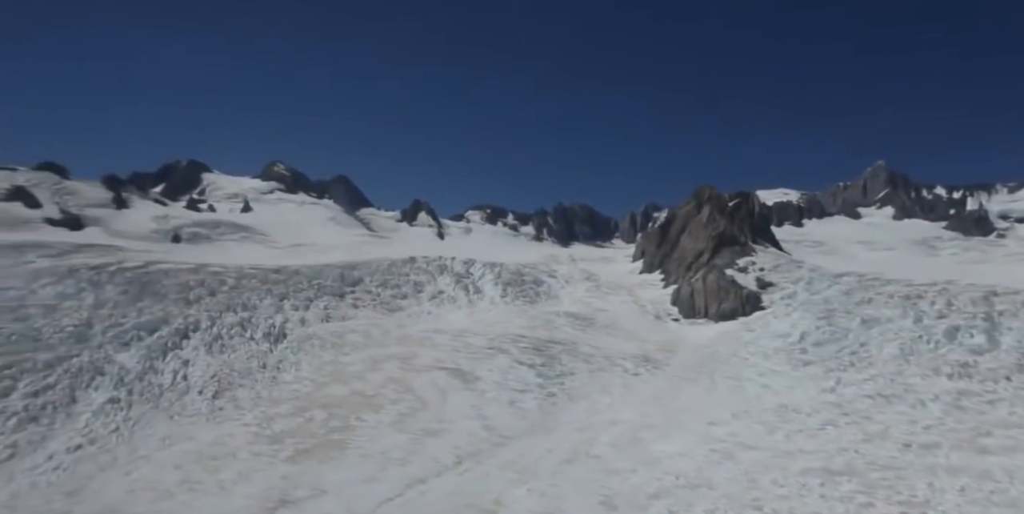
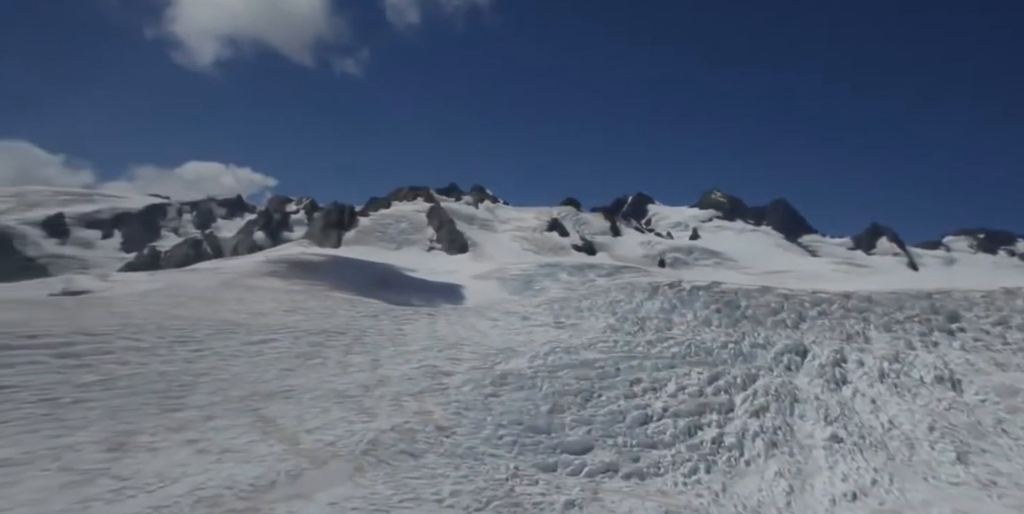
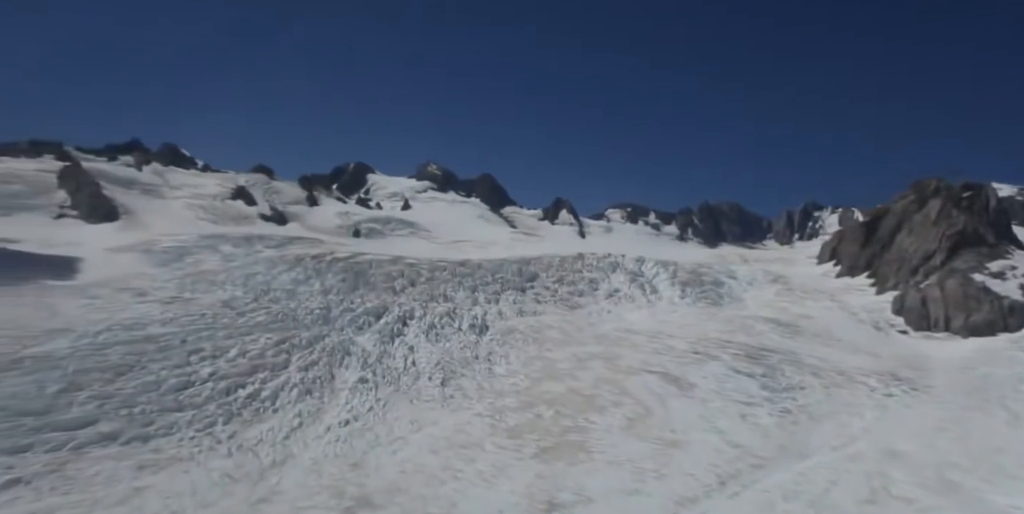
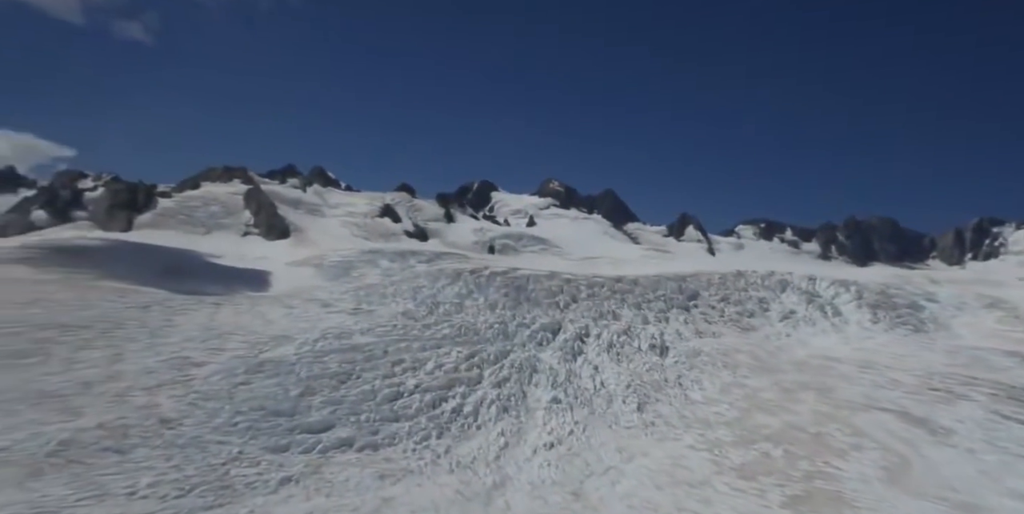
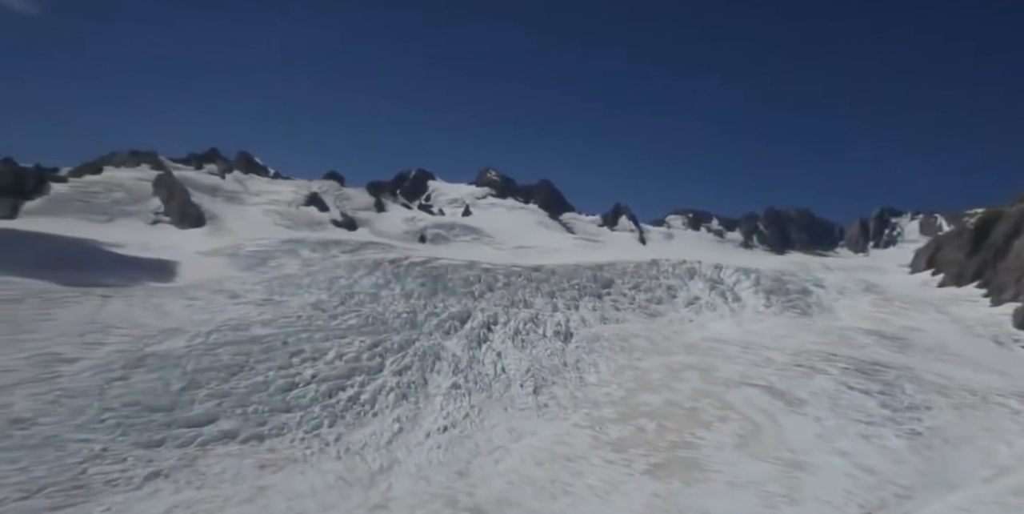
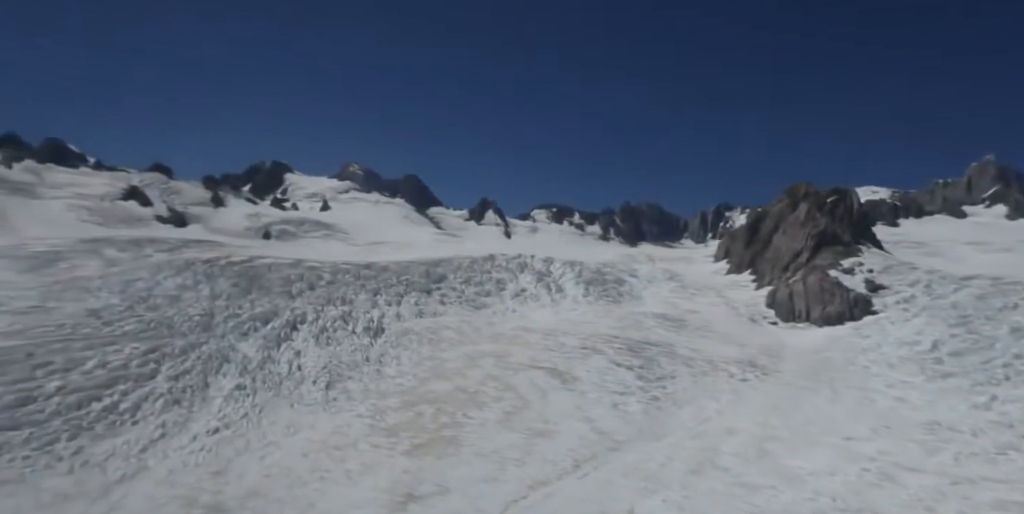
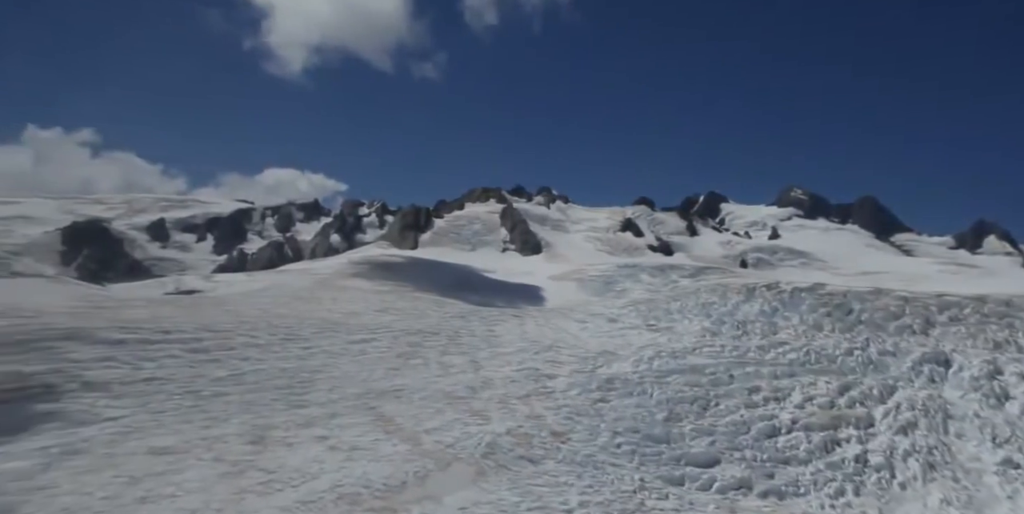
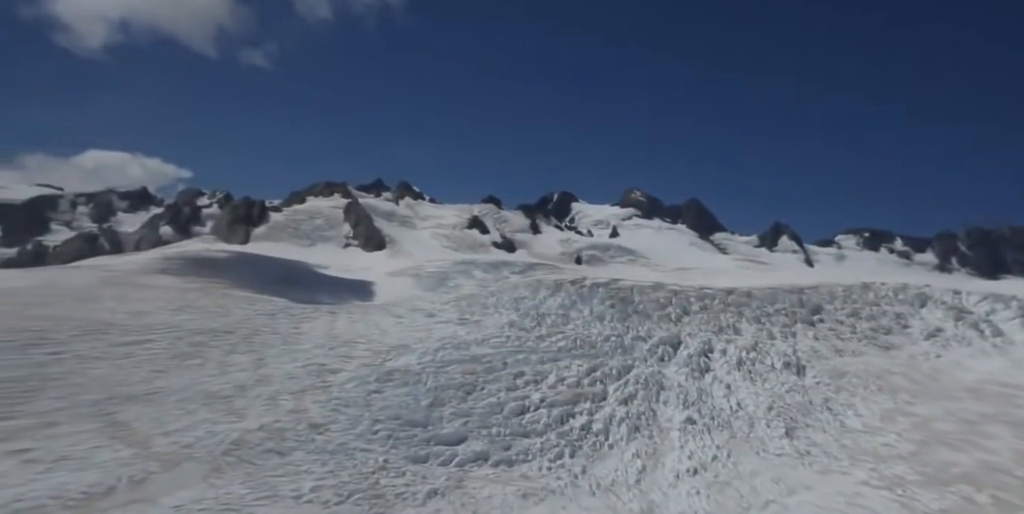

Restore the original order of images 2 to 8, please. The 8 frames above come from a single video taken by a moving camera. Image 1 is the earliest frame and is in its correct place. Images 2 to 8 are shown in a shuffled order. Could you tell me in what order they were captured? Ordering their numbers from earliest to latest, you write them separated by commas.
6, 3, 5, 4, 8, 2, 7
